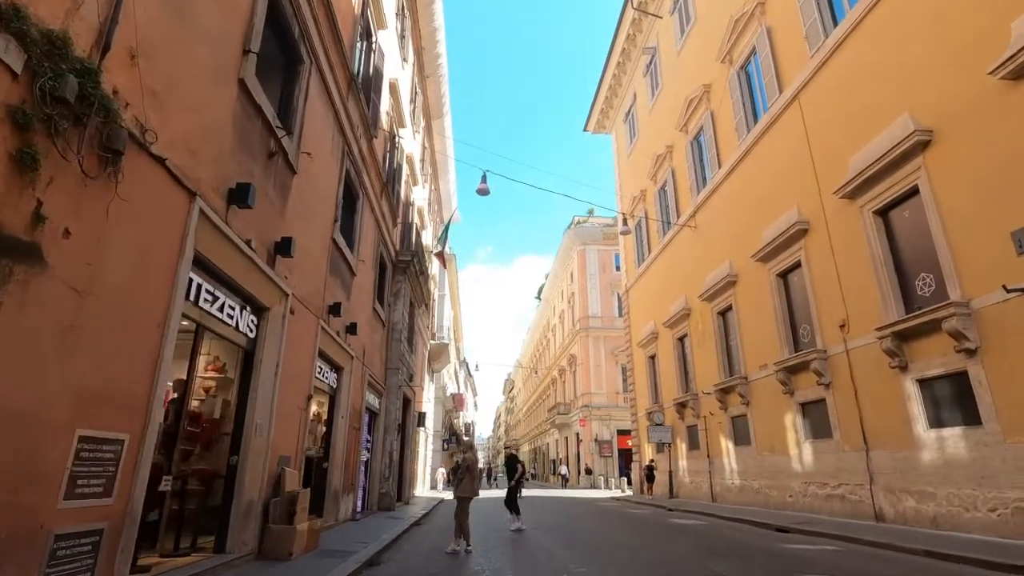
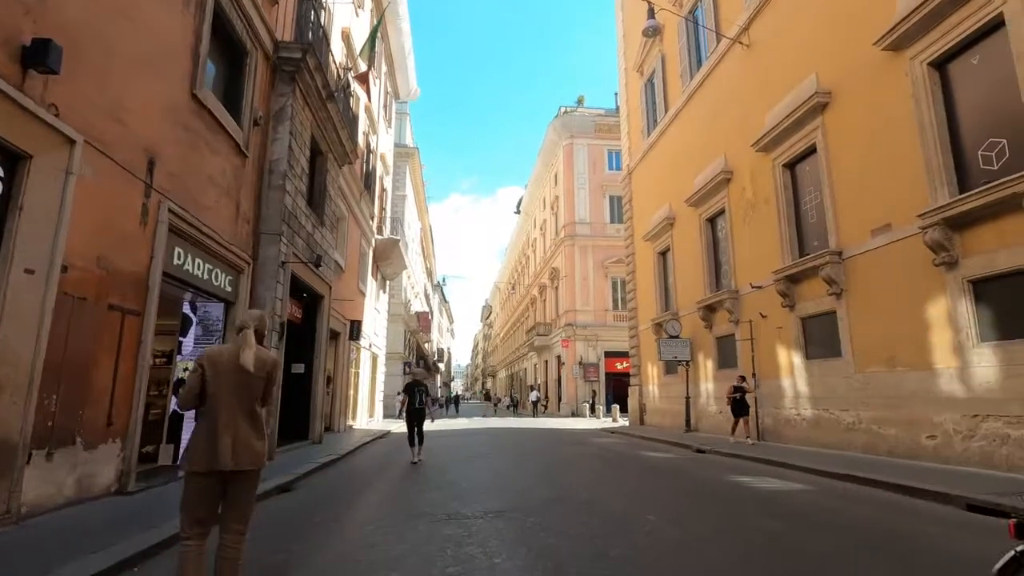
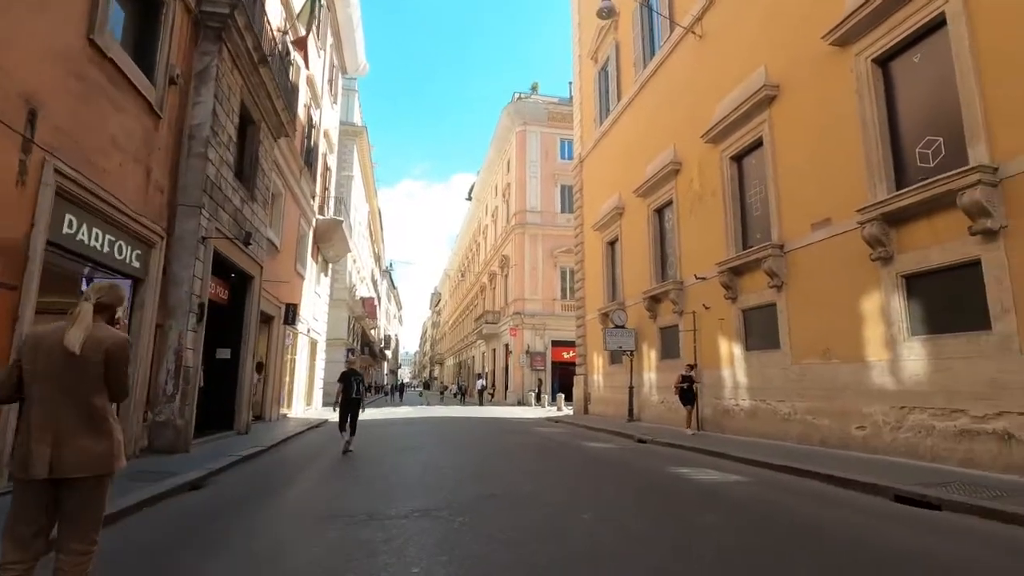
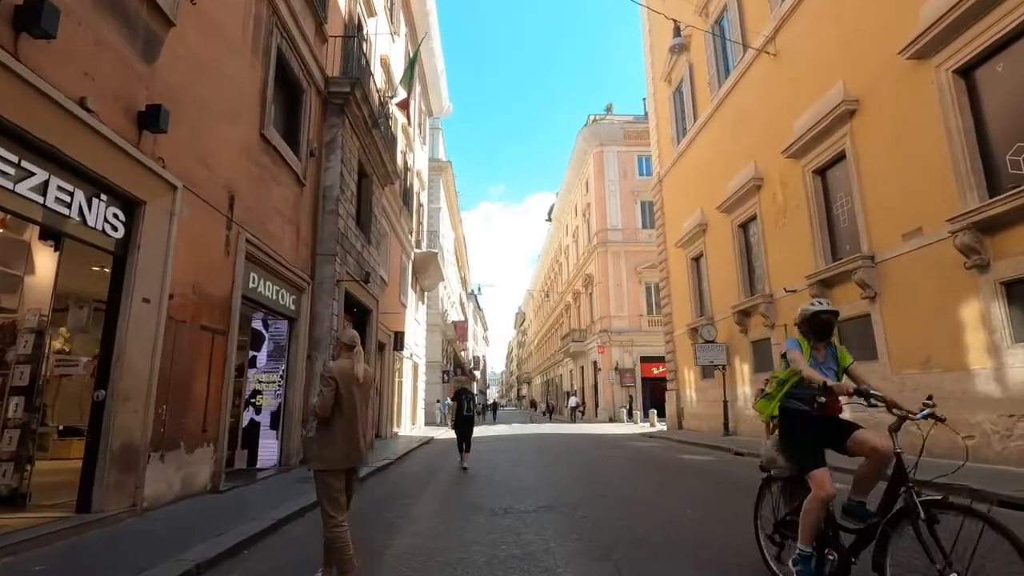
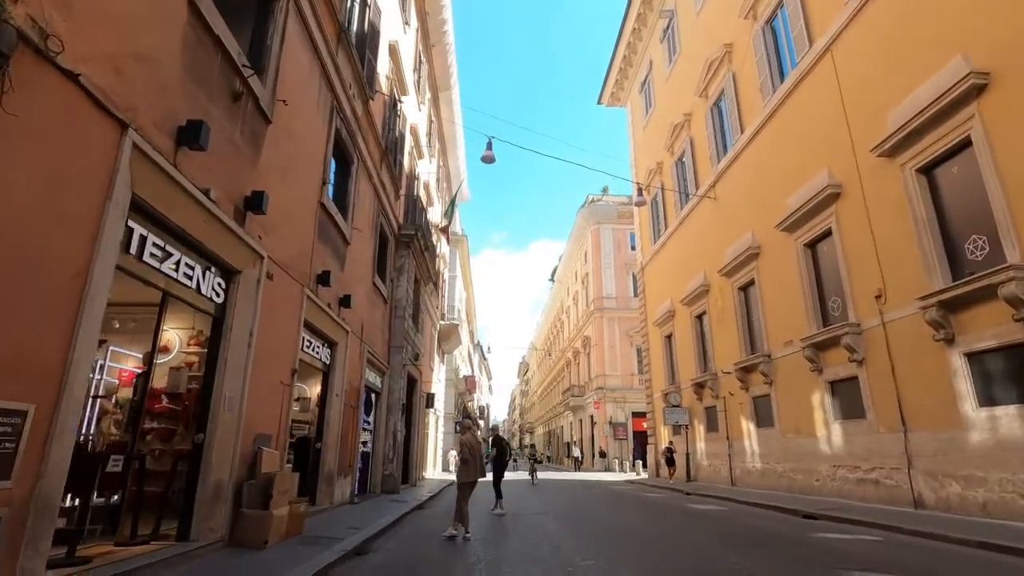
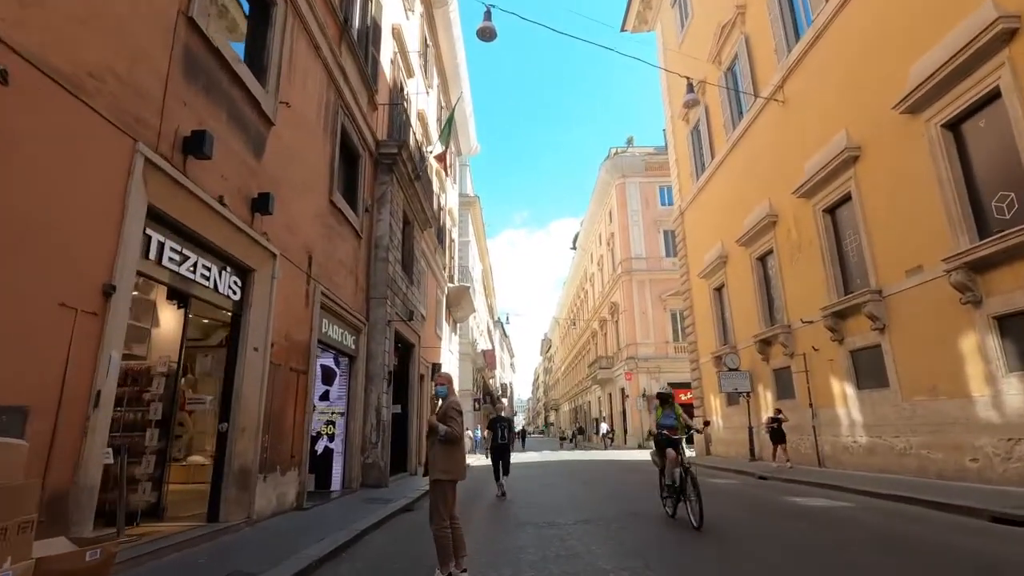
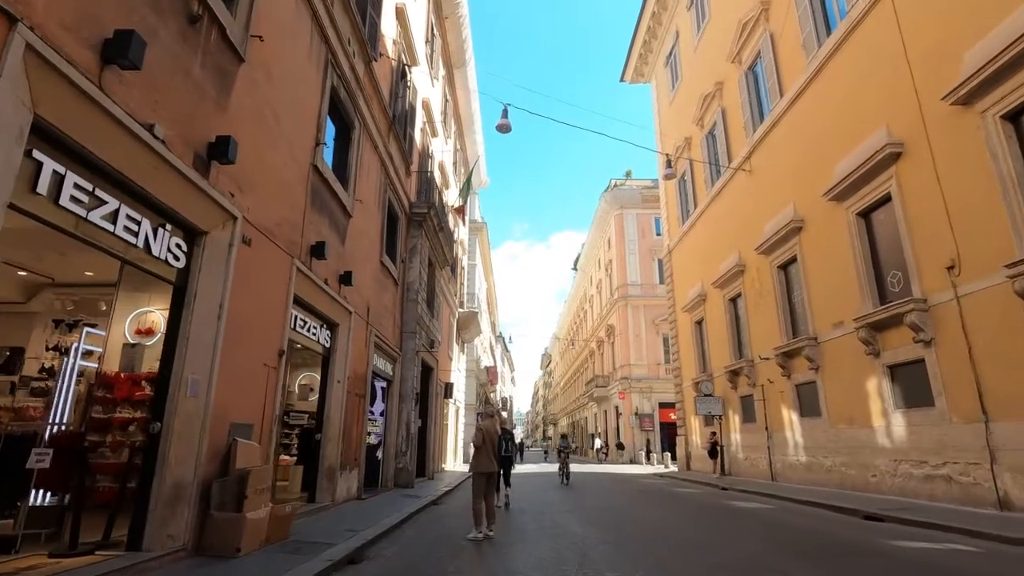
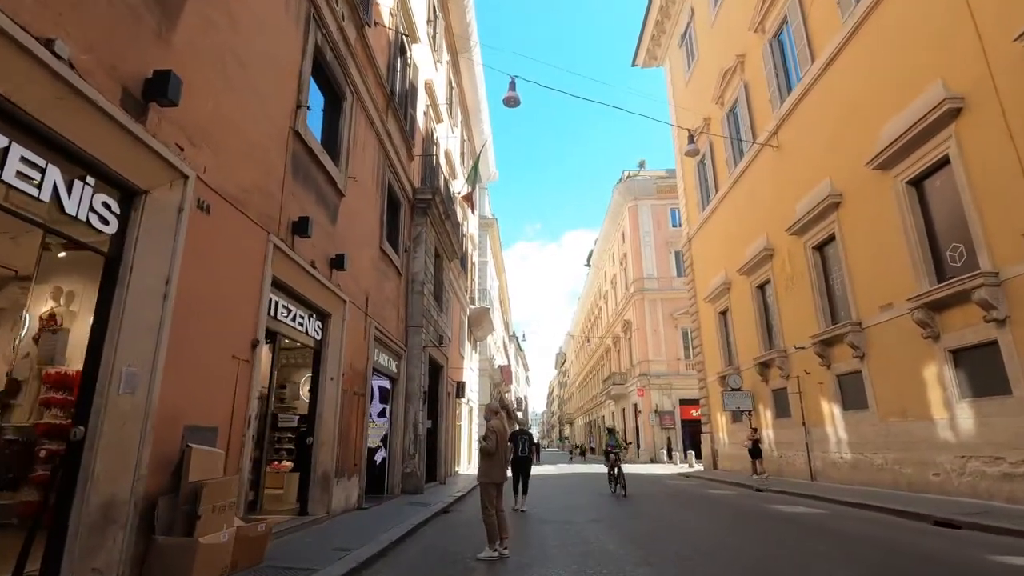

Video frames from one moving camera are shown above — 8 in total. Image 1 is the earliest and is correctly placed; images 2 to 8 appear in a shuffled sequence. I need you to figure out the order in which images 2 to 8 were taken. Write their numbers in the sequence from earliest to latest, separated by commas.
5, 7, 8, 6, 4, 2, 3
